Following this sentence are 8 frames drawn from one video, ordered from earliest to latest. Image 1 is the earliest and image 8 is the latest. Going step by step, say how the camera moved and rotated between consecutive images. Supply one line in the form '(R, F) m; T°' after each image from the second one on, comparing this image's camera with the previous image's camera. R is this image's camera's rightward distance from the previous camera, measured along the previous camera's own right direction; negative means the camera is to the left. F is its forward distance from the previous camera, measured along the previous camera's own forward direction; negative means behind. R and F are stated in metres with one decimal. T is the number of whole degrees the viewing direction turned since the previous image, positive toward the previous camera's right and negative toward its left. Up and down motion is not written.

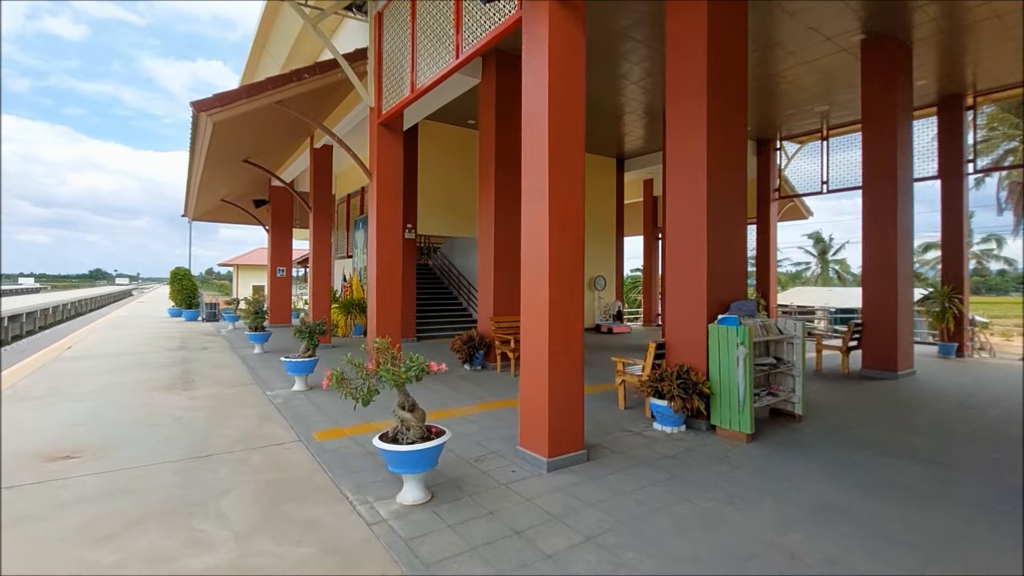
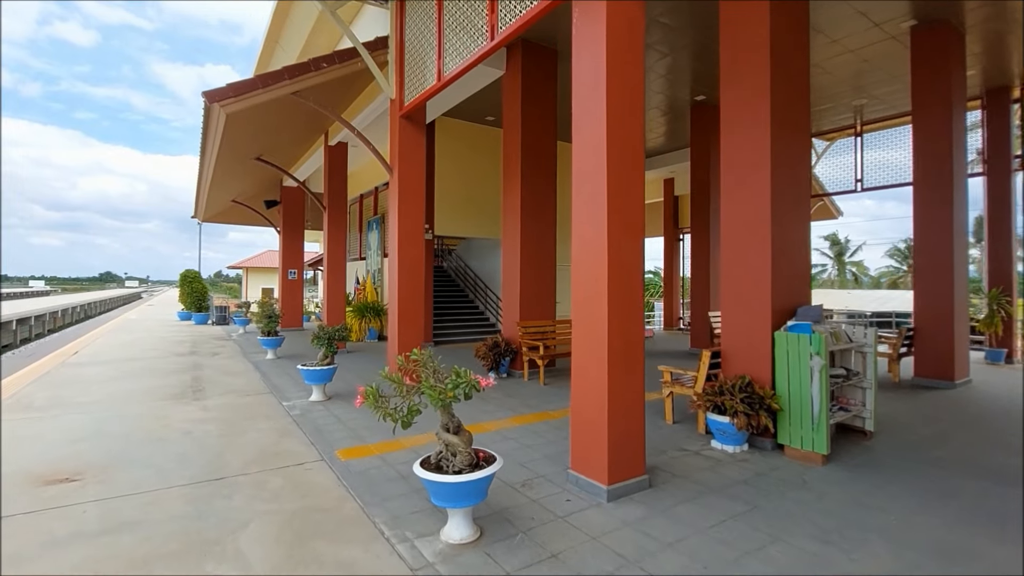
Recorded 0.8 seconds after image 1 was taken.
(-0.3, +0.4) m; -1°
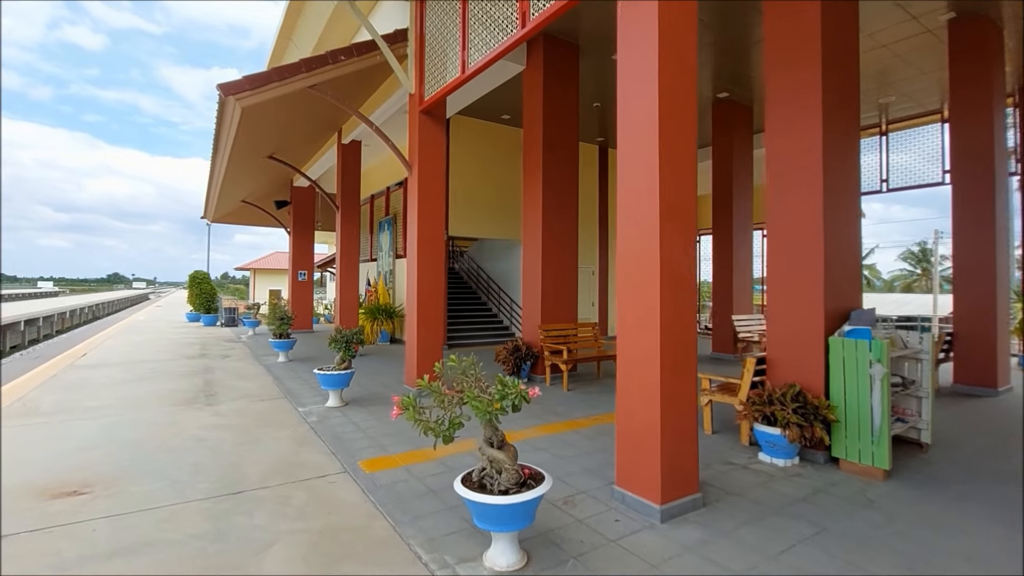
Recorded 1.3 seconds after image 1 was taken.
(-0.2, +0.3) m; -1°
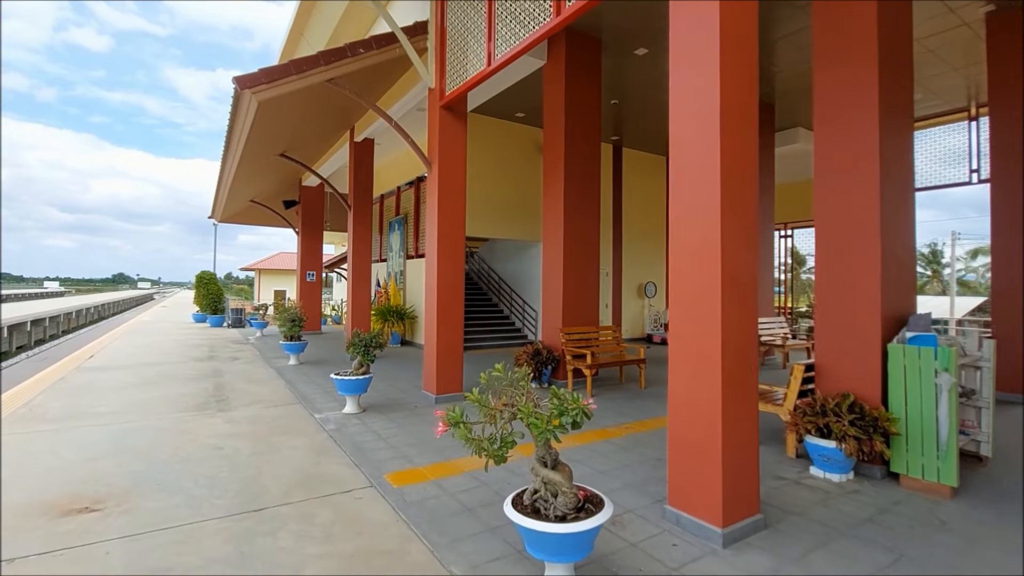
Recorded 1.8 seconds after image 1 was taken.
(-0.3, +0.2) m; 0°
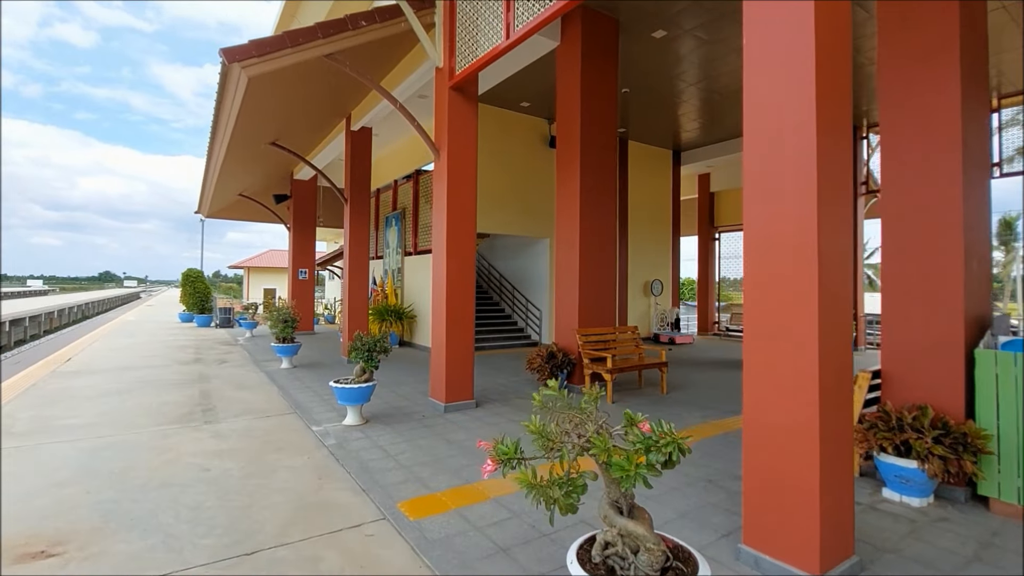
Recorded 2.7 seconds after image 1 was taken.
(-0.3, +0.5) m; +1°
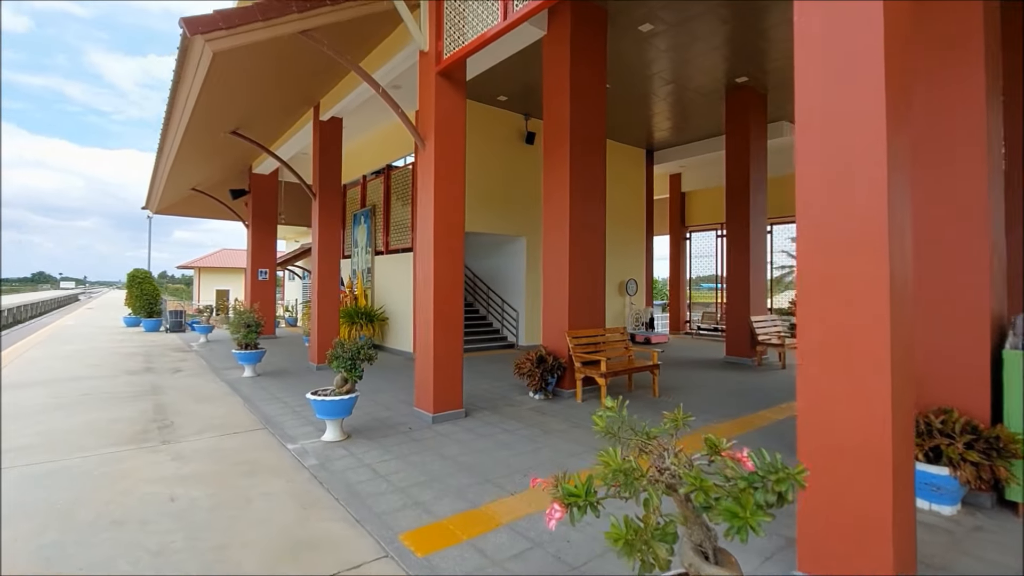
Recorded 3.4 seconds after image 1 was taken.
(-0.3, +0.4) m; +4°
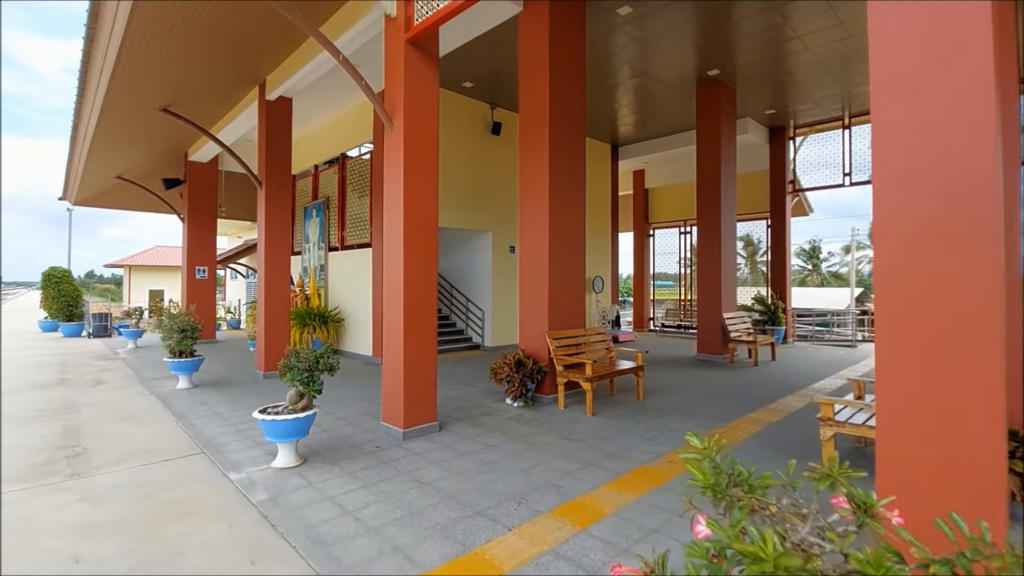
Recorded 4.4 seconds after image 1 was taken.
(-0.2, +0.5) m; +5°
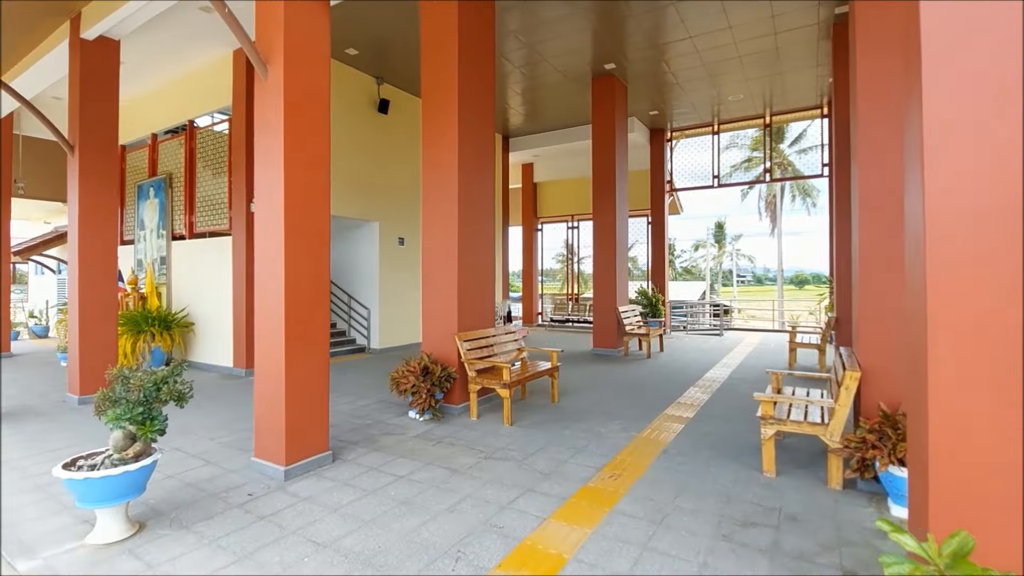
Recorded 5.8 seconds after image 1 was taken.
(-0.3, +0.7) m; +14°
